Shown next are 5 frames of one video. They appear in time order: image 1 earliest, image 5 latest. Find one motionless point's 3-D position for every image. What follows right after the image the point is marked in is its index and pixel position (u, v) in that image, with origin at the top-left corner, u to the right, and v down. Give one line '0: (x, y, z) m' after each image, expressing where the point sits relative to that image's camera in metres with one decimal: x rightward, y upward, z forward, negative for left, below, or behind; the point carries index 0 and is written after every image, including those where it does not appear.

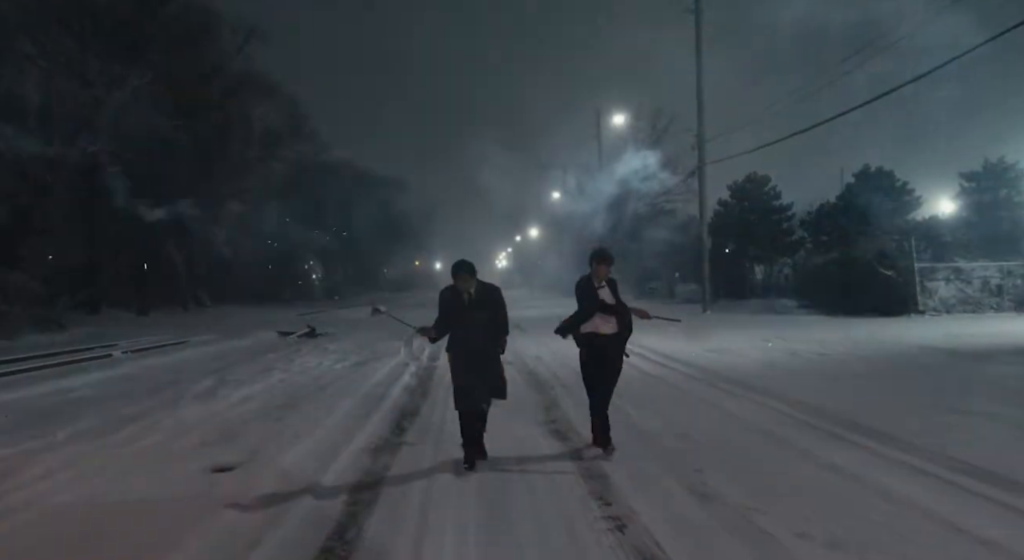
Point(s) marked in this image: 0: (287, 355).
0: (-5.2, -1.7, +16.6) m
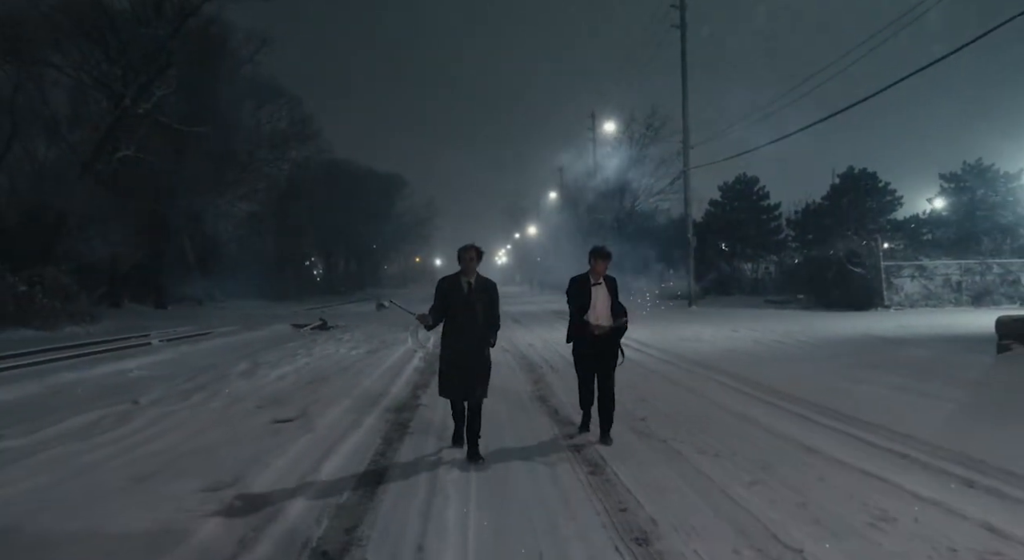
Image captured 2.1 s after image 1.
0: (-5.3, -1.6, +18.5) m
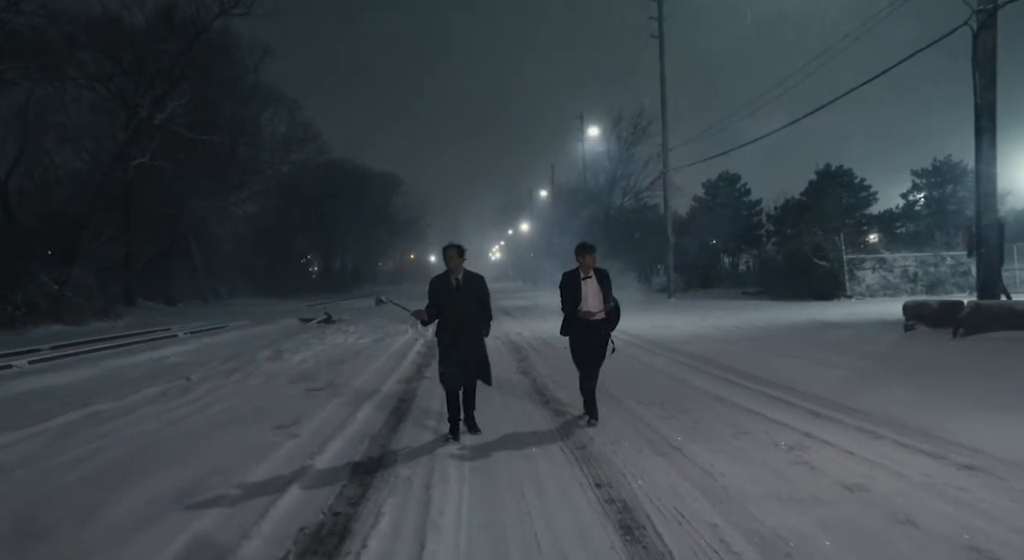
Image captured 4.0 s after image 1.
0: (-5.5, -1.5, +20.3) m
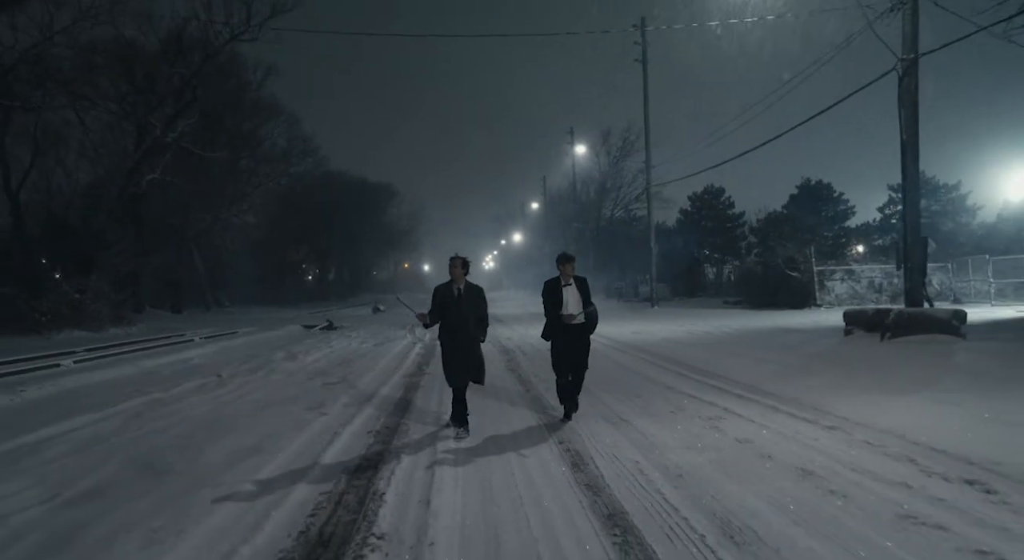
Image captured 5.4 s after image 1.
0: (-5.8, -1.8, +21.9) m
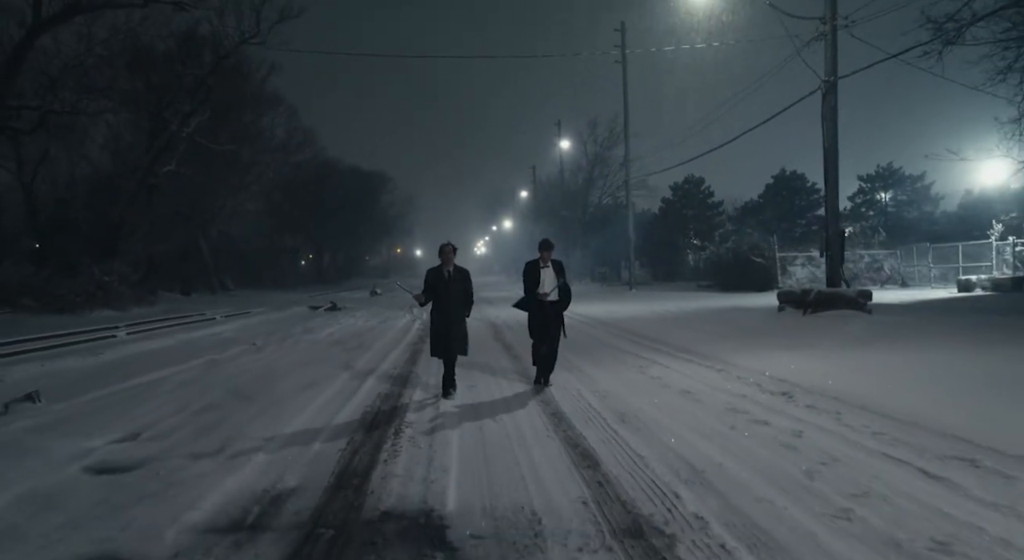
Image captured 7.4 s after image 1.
0: (-6.2, -1.3, +24.4) m
